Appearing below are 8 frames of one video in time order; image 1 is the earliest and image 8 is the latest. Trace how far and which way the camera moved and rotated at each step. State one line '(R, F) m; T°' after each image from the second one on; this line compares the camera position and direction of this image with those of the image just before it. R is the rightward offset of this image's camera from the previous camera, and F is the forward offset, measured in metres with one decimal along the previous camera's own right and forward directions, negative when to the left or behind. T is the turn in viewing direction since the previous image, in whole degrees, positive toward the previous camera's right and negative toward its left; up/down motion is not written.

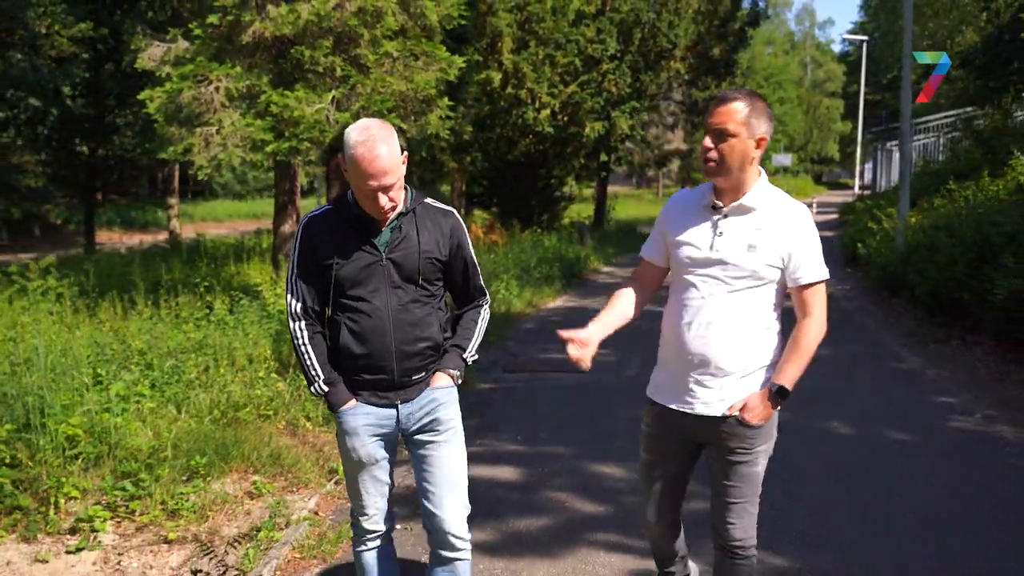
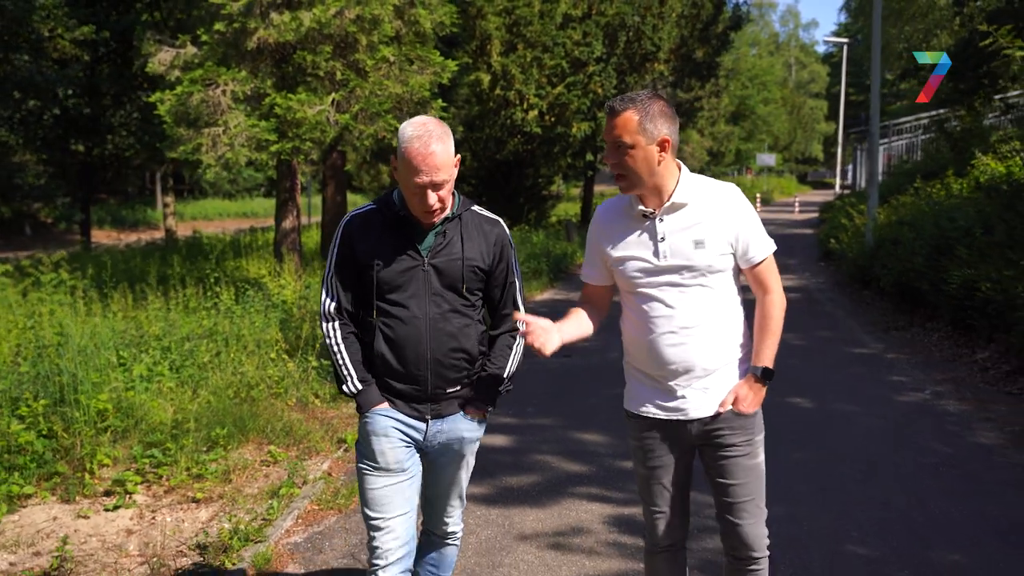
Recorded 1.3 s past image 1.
(0.0, -0.6) m; +1°
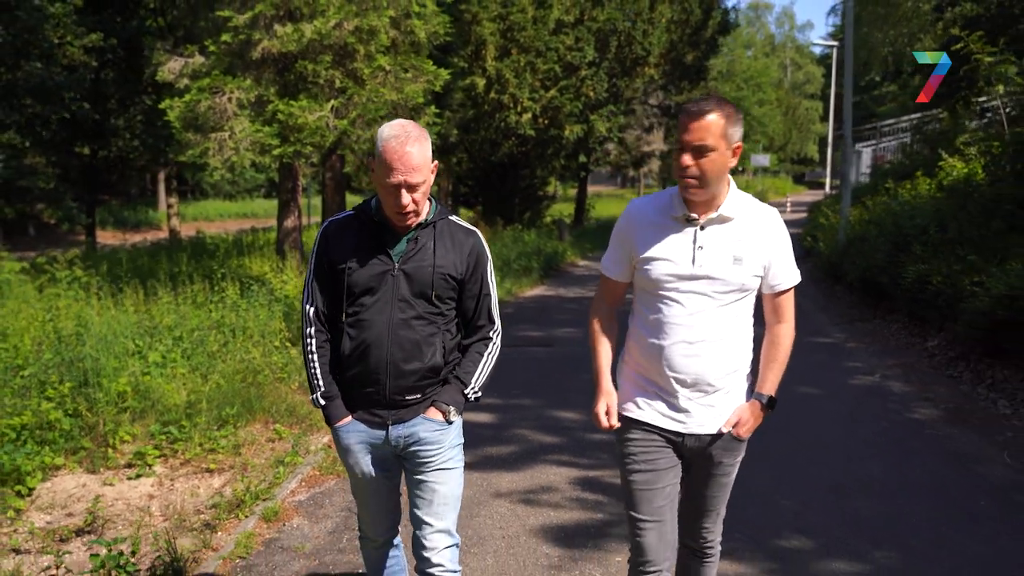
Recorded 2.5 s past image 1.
(+0.1, -0.6) m; 0°
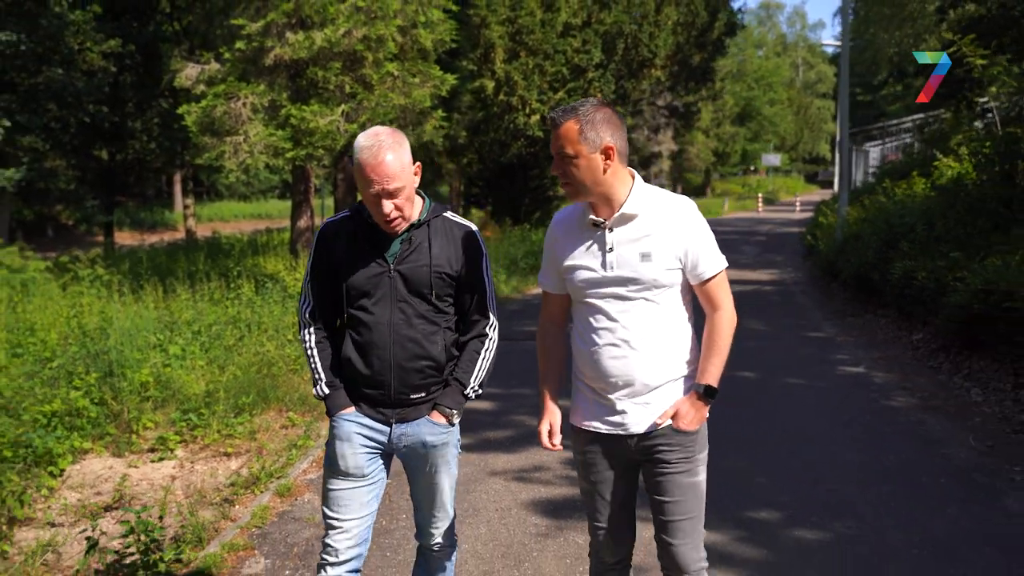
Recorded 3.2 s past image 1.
(+0.1, -0.4) m; -1°
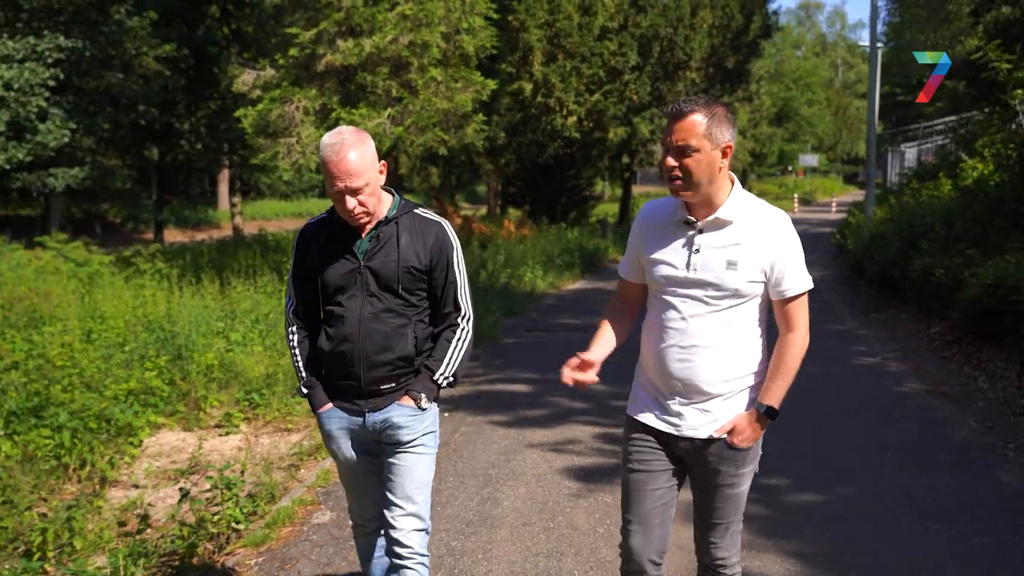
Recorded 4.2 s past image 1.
(0.0, -0.6) m; -2°
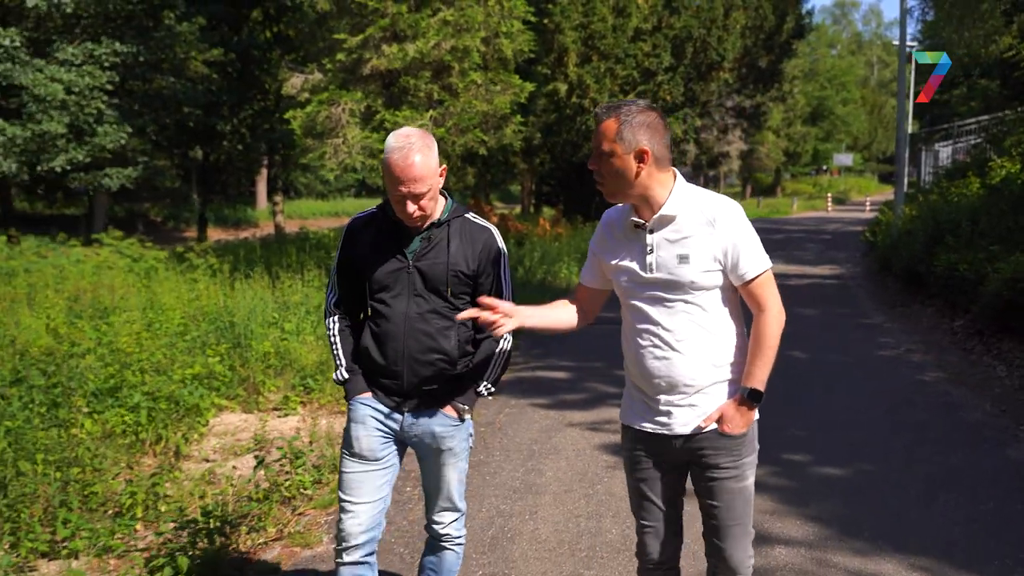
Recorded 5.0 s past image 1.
(-0.1, -0.5) m; -2°
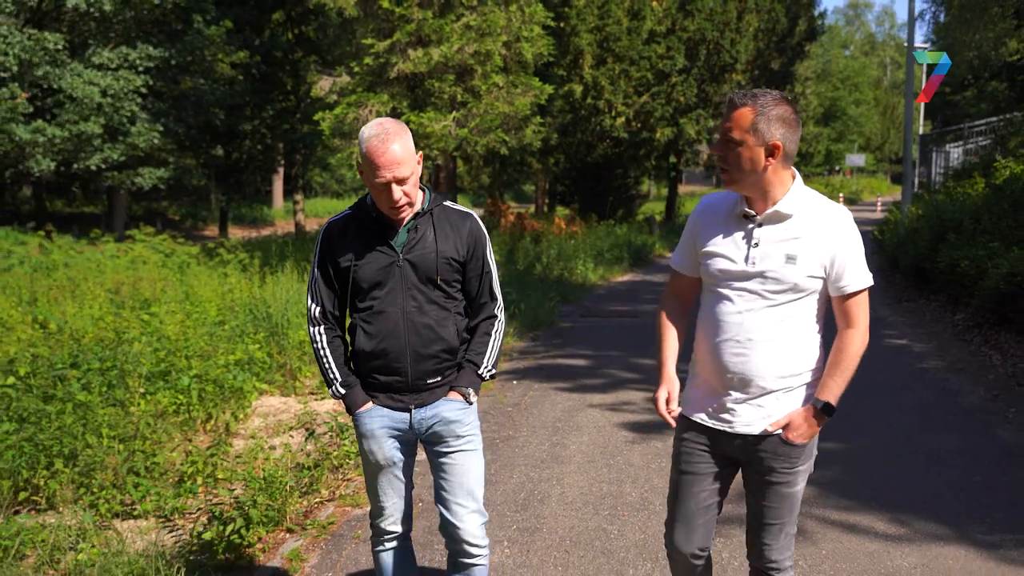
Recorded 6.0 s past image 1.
(-0.1, -0.5) m; -1°
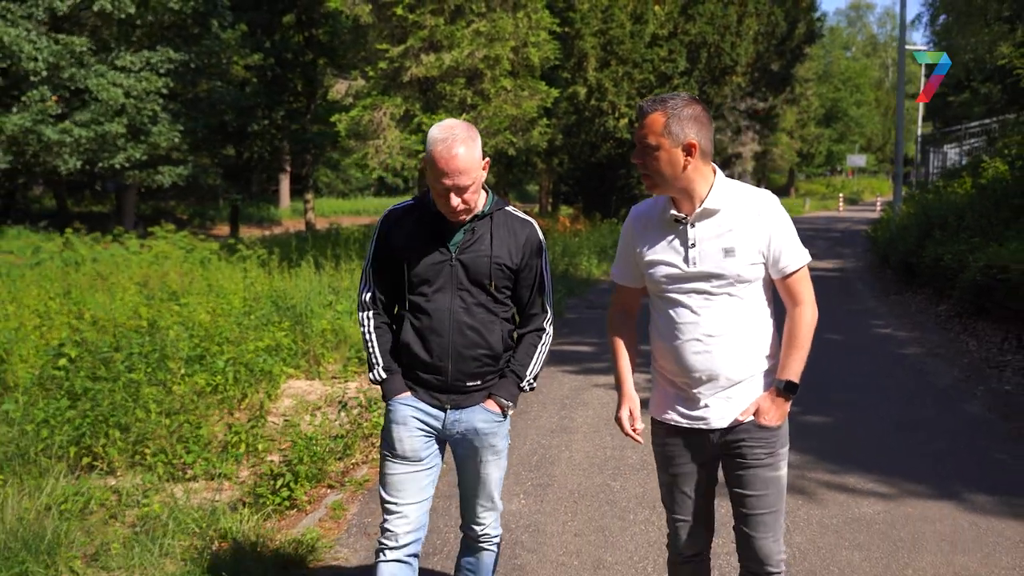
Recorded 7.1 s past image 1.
(-0.1, -0.6) m; 0°
